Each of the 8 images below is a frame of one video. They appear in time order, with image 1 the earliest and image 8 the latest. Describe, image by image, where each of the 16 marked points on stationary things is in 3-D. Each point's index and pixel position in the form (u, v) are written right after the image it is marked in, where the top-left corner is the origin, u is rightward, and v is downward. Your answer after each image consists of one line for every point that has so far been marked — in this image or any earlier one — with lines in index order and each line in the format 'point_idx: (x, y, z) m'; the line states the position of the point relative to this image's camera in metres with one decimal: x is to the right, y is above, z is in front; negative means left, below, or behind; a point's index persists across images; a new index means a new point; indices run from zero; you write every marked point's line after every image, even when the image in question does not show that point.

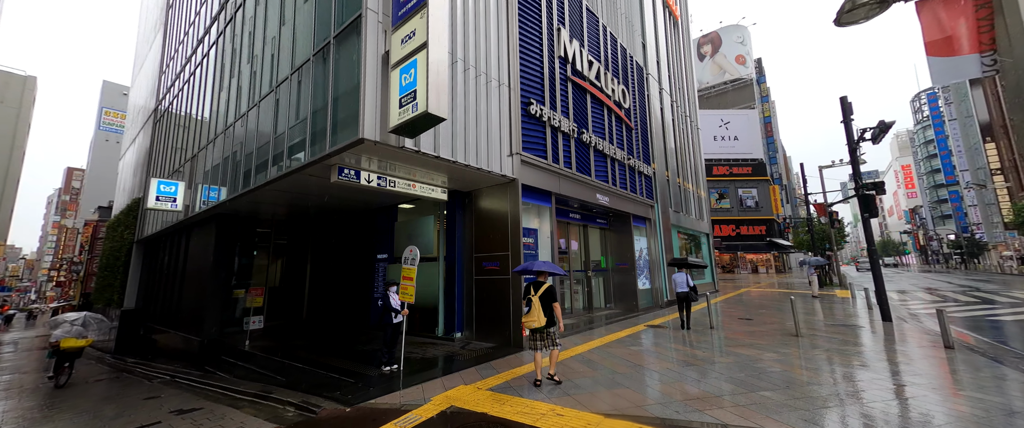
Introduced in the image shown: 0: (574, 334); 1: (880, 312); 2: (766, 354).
0: (+1.7, -3.5, +10.1) m
1: (+15.1, -4.1, +14.3) m
2: (+5.2, -3.0, +7.2) m
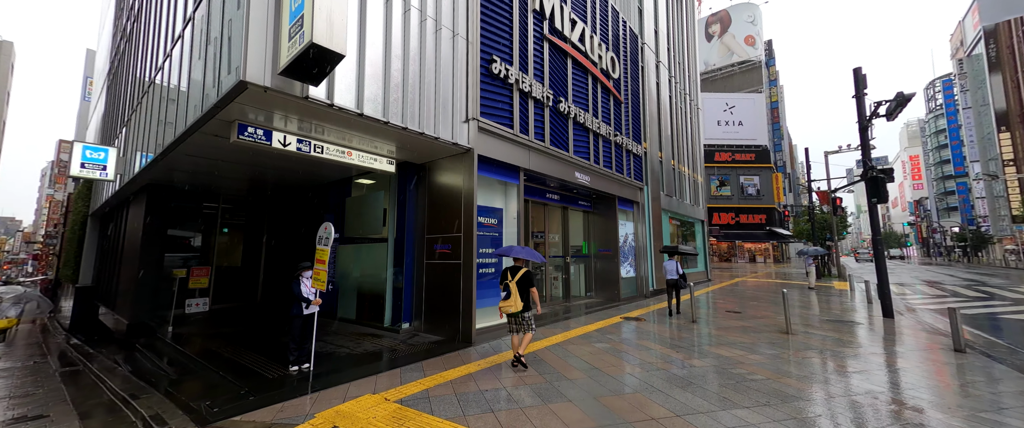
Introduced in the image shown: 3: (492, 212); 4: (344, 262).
0: (+0.9, -3.0, +9.3) m
1: (+14.3, -3.7, +13.6) m
2: (+4.3, -2.7, +6.5) m
3: (-0.4, 0.0, +7.4) m
4: (-3.7, -1.0, +7.5) m
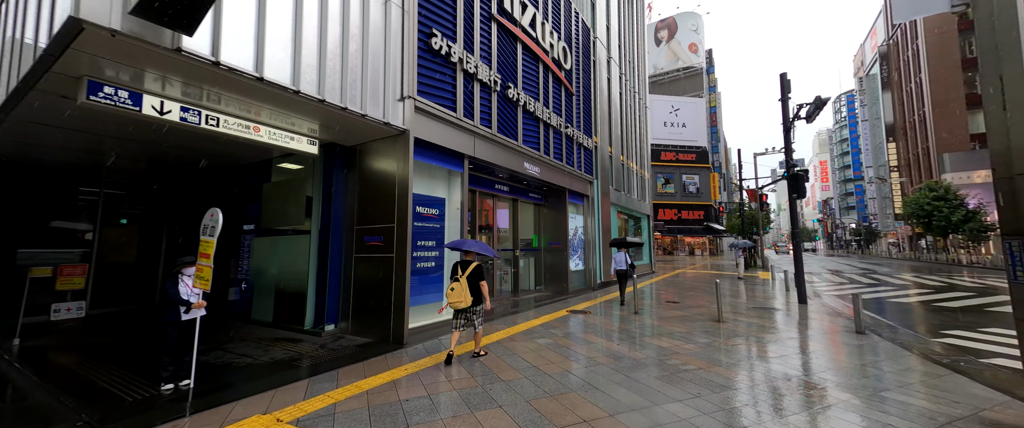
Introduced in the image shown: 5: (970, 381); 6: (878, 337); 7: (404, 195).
0: (-0.5, -2.8, +9.0) m
1: (+12.2, -3.5, +14.9) m
2: (+3.2, -2.5, +6.6) m
3: (-1.6, +0.2, +6.8) m
4: (-4.8, -0.8, +6.6) m
5: (+6.9, -2.5, +5.4) m
6: (+8.6, -2.9, +8.1) m
7: (-1.7, +0.3, +5.5) m
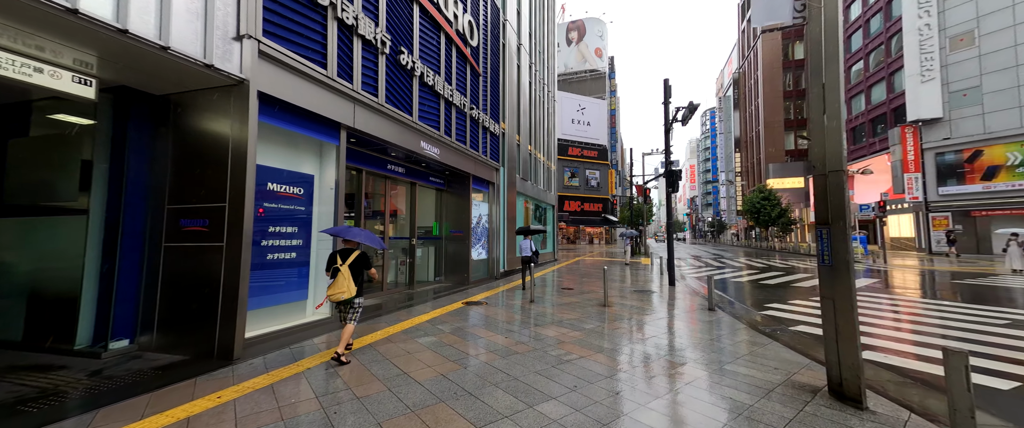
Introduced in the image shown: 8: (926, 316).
0: (-3.1, -2.4, +8.0) m
1: (+7.7, -3.2, +16.9) m
2: (+1.1, -2.3, +6.6) m
3: (-3.5, +0.6, +5.5) m
4: (-6.6, -0.4, +4.5) m
5: (+5.0, -2.4, +6.3) m
6: (+5.9, -2.7, +9.4) m
7: (-3.3, +0.6, +4.2) m
8: (+10.8, -2.7, +9.2) m
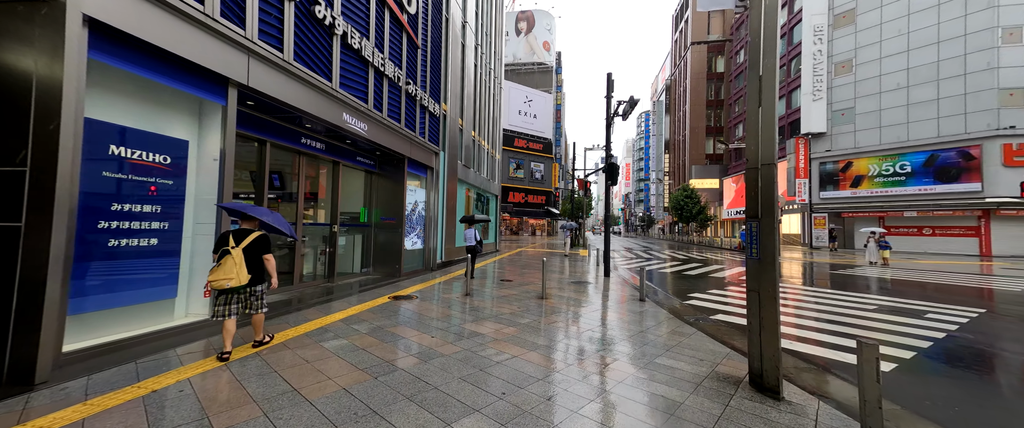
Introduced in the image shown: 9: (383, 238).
0: (-4.5, -2.0, +6.9) m
1: (+4.7, -2.8, +17.5) m
2: (-0.1, -2.1, +6.2) m
3: (-4.4, +0.9, +4.3) m
4: (-7.4, -0.1, +2.8) m
5: (+3.7, -2.3, +6.5) m
6: (+4.1, -2.5, +9.7) m
7: (-4.0, +0.9, +3.0) m
8: (+9.0, -2.7, +10.3) m
9: (-4.4, -0.8, +11.7) m
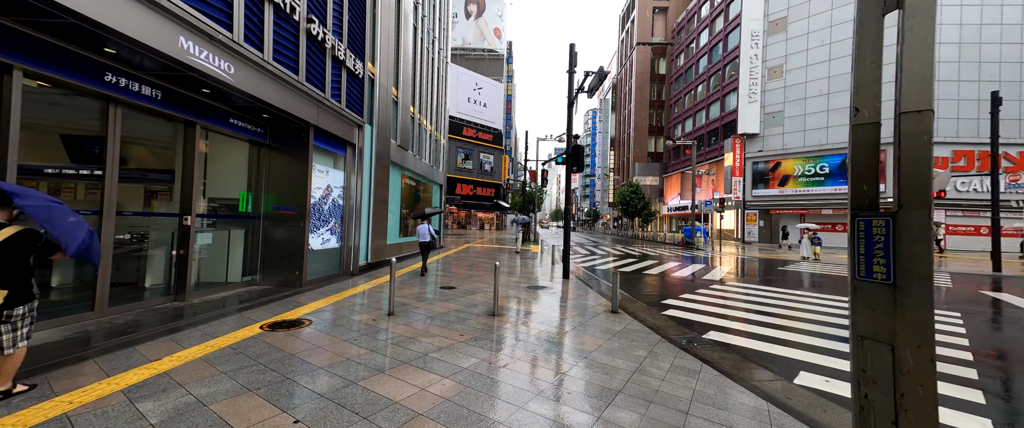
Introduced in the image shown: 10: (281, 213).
0: (-5.3, -1.8, +3.9) m
1: (+2.2, -2.5, +15.8) m
2: (-0.9, -1.9, +3.9) m
3: (-4.8, +1.0, +1.3) m
4: (-7.5, +0.1, -0.6) m
5: (+2.8, -2.2, +4.8) m
6: (+2.8, -2.4, +8.0) m
7: (-4.2, +1.0, +0.1) m
8: (+7.5, -2.5, +9.3) m
9: (-5.9, -0.5, +8.7) m
10: (-5.8, 0.0, +8.7) m
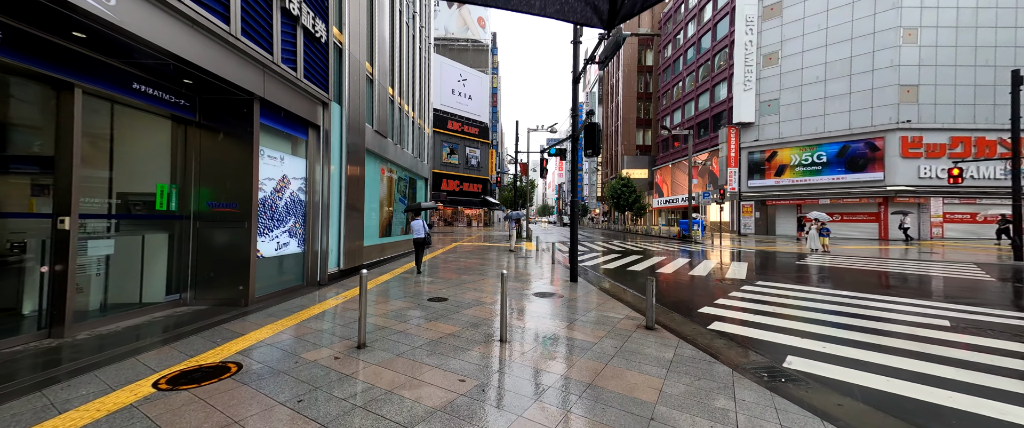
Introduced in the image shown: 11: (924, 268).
0: (-5.0, -1.8, +2.0) m
1: (+2.0, -2.2, +14.2) m
2: (-0.5, -1.8, +2.1) m
3: (-4.4, +1.0, -0.6) m
4: (-7.0, 0.0, -2.6) m
5: (+3.1, -2.1, +3.2) m
6: (+3.0, -2.2, +6.4) m
7: (-3.8, +1.0, -1.8) m
8: (+7.6, -2.3, +8.0) m
9: (-5.8, -0.5, +6.8) m
10: (-5.7, +0.1, +6.8) m
11: (+22.2, -2.9, +18.4) m
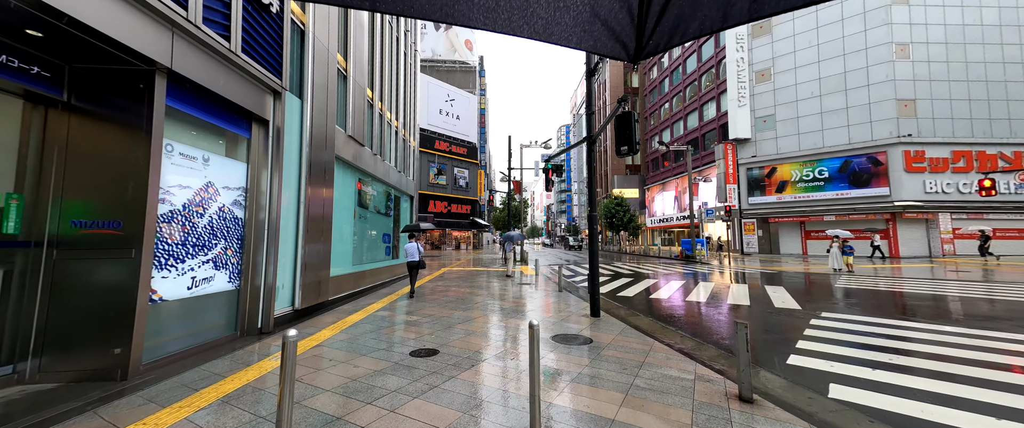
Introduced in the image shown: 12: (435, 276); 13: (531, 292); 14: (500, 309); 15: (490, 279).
0: (-4.5, -1.8, -0.3) m
1: (+2.0, -2.9, +12.0) m
2: (-0.1, -1.8, 0.0) m
3: (-3.9, +1.2, -2.7) m
4: (-6.4, +0.3, -4.9) m
5: (+3.6, -2.0, +1.1) m
6: (+3.3, -2.4, +4.3) m
7: (-3.2, +1.2, -3.9) m
8: (+7.9, -2.5, +6.0) m
9: (-5.6, -0.8, +4.5) m
10: (-5.5, -0.2, +4.5) m
11: (+22.0, -3.7, +17.0) m
12: (-4.2, -3.3, +18.4) m
13: (+0.9, -3.2, +14.4) m
14: (-0.3, -2.9, +10.6) m
15: (-1.2, -3.4, +18.4) m
